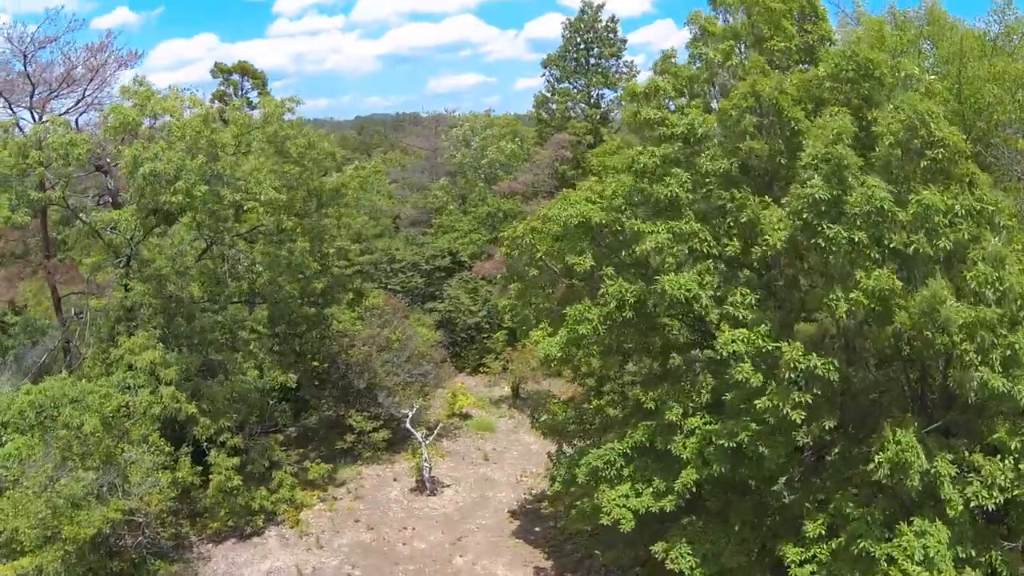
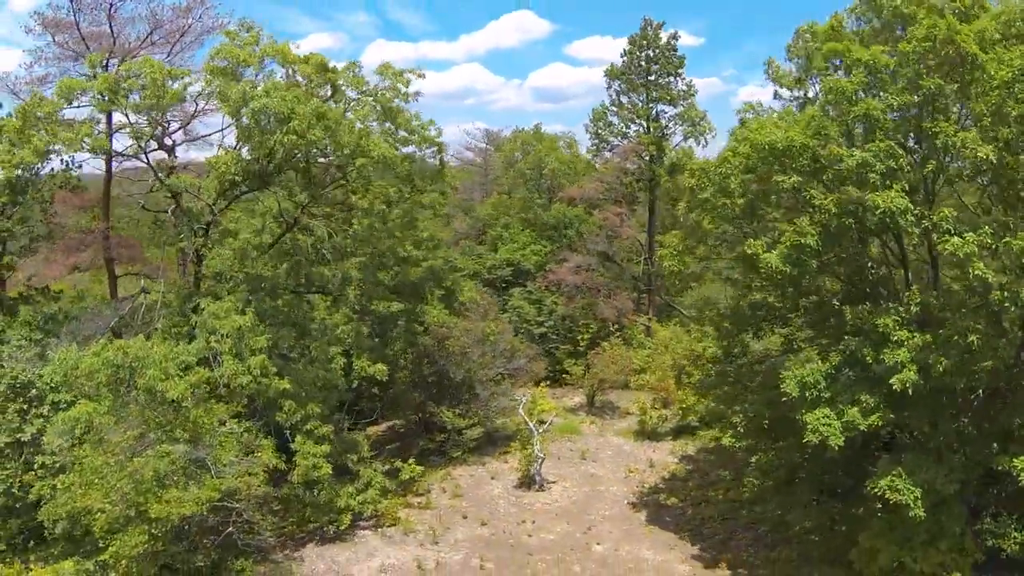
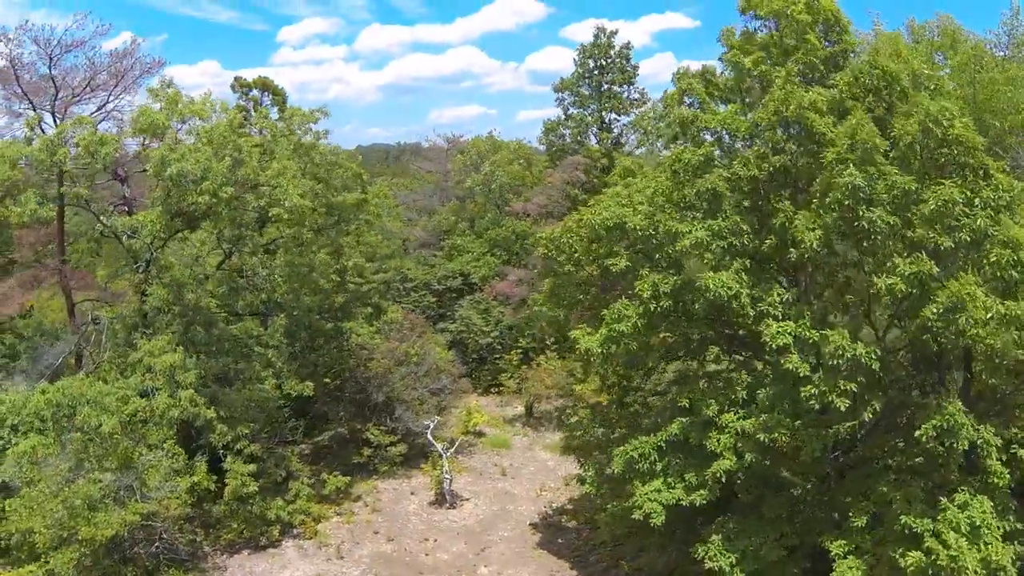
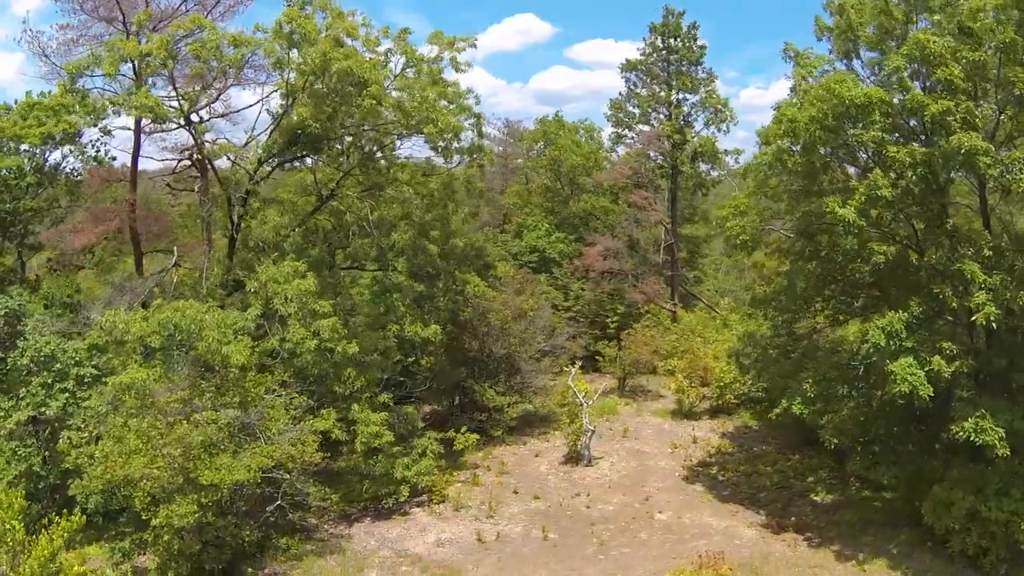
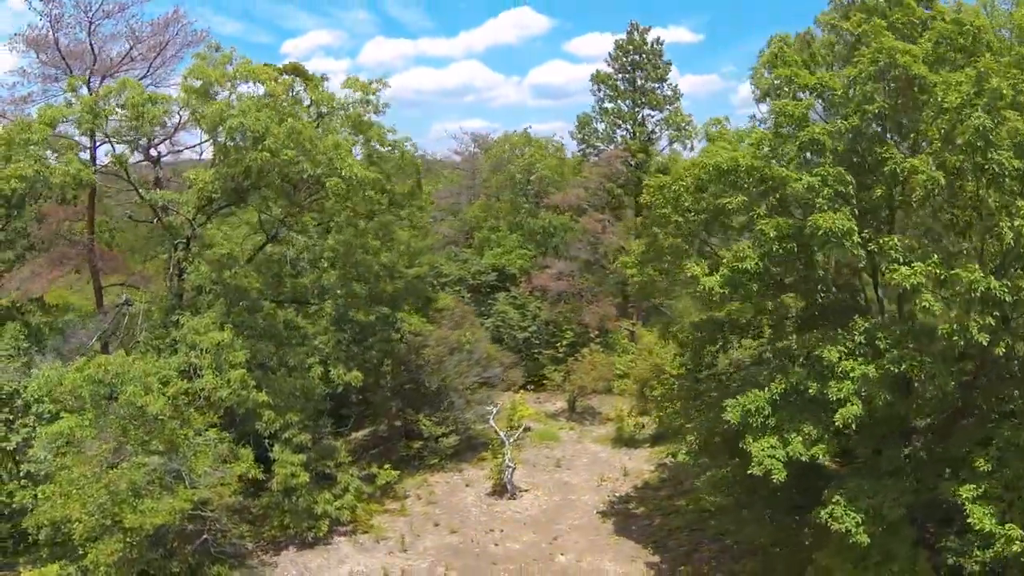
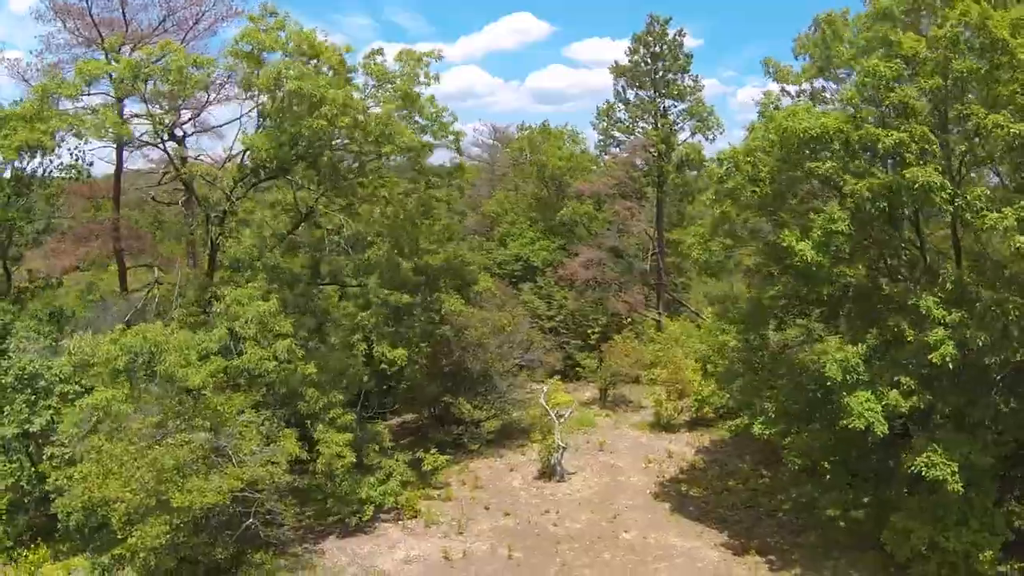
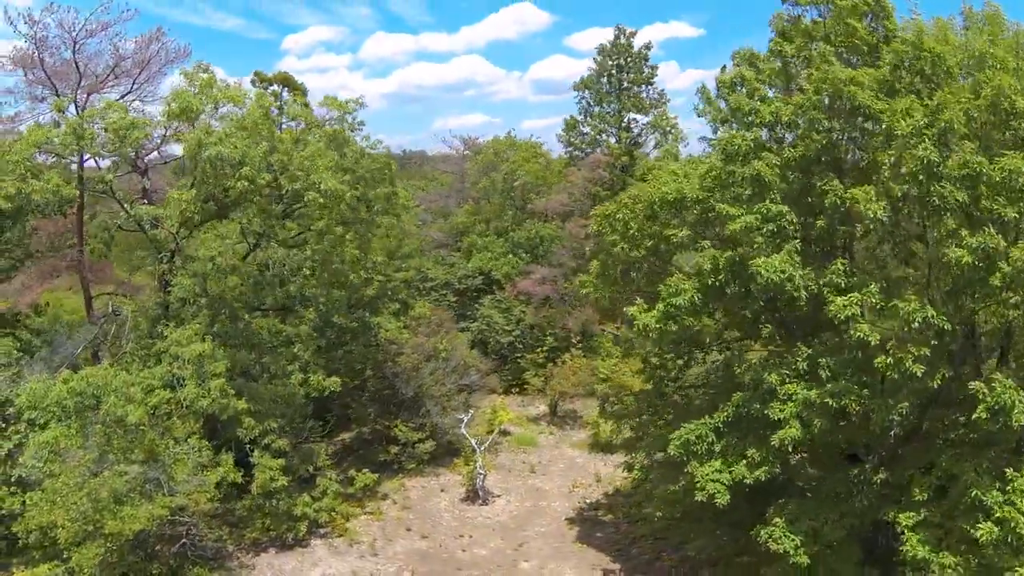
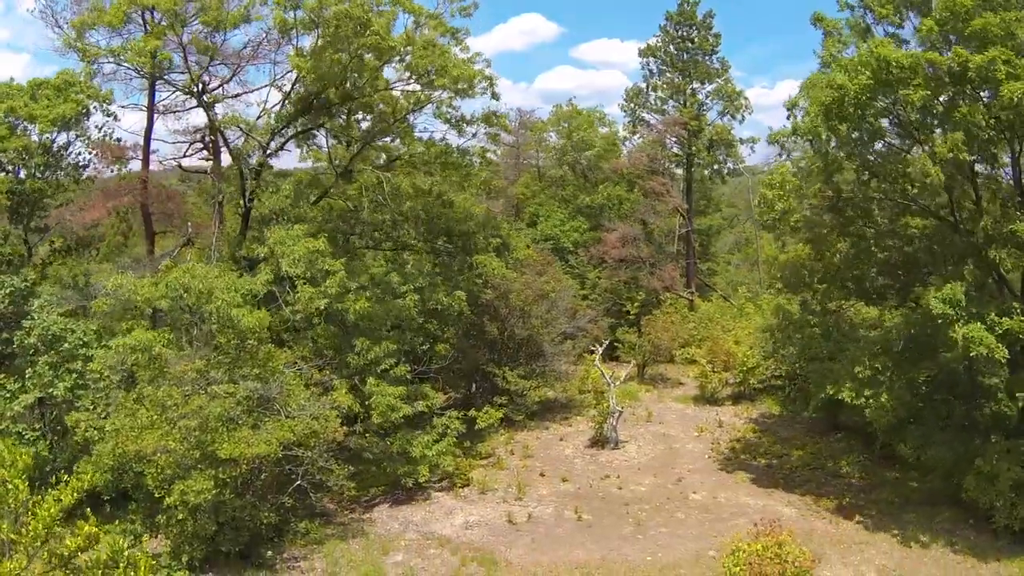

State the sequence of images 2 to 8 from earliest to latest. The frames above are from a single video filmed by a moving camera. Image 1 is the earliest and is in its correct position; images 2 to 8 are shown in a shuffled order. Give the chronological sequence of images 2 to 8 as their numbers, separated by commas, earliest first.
3, 7, 5, 2, 6, 4, 8
